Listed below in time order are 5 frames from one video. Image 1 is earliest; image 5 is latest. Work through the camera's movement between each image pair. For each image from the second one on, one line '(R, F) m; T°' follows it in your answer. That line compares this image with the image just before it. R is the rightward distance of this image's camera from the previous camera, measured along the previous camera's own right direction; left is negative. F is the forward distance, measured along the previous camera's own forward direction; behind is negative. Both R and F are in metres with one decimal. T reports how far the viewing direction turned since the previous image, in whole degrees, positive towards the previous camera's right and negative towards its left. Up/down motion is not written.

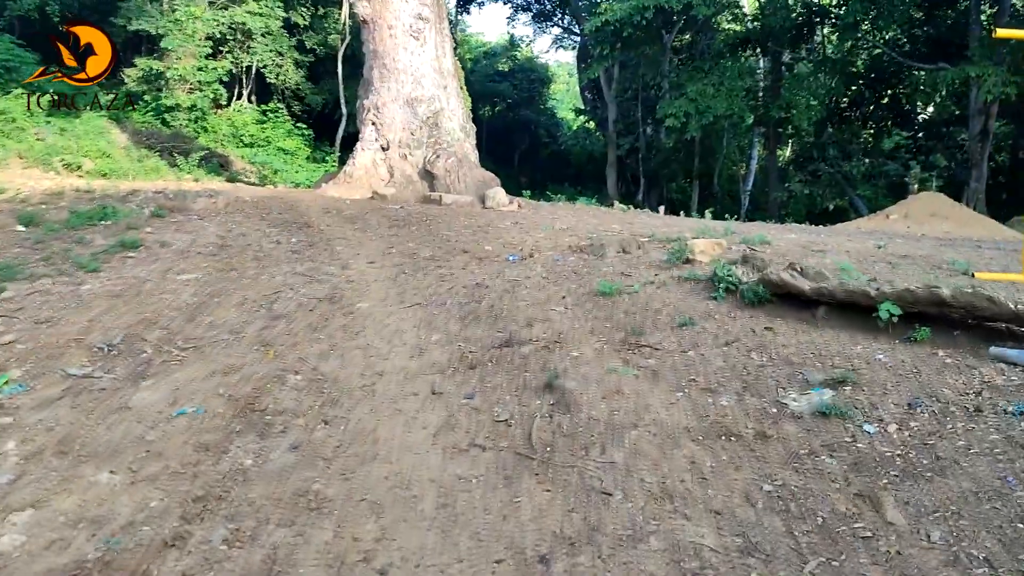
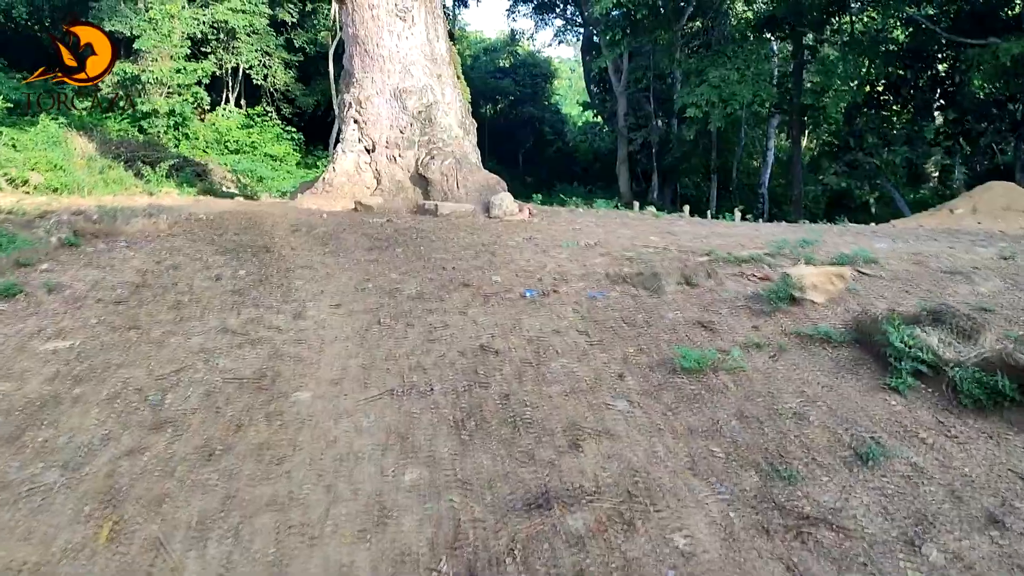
(-0.1, +1.6) m; 0°
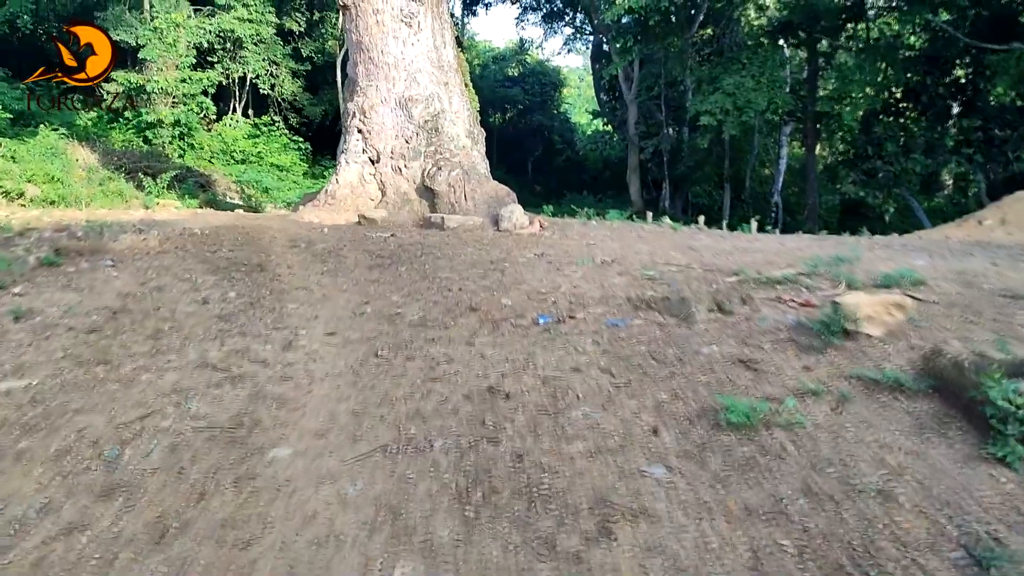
(0.0, +0.4) m; -1°
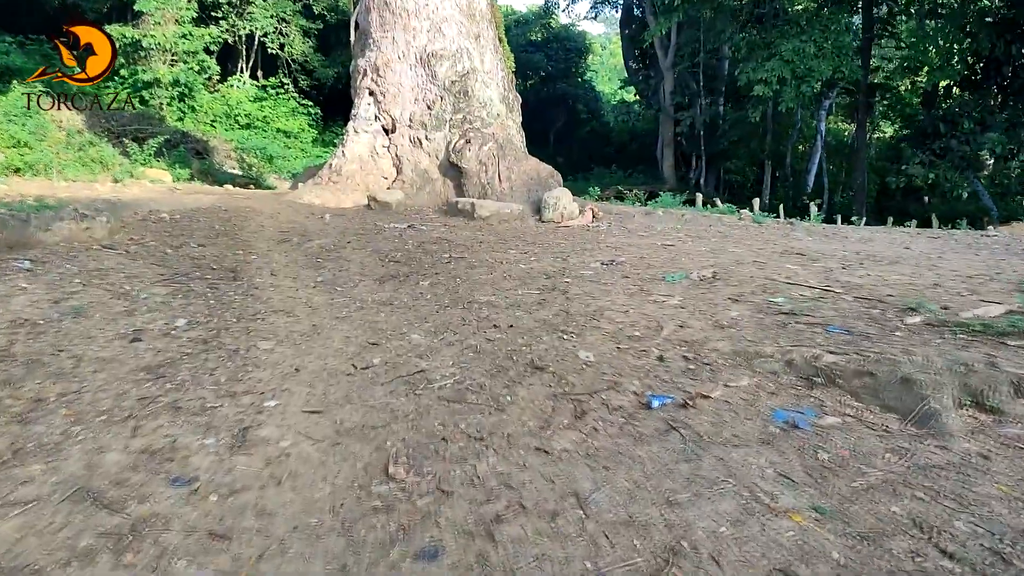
(-0.2, +1.5) m; -1°
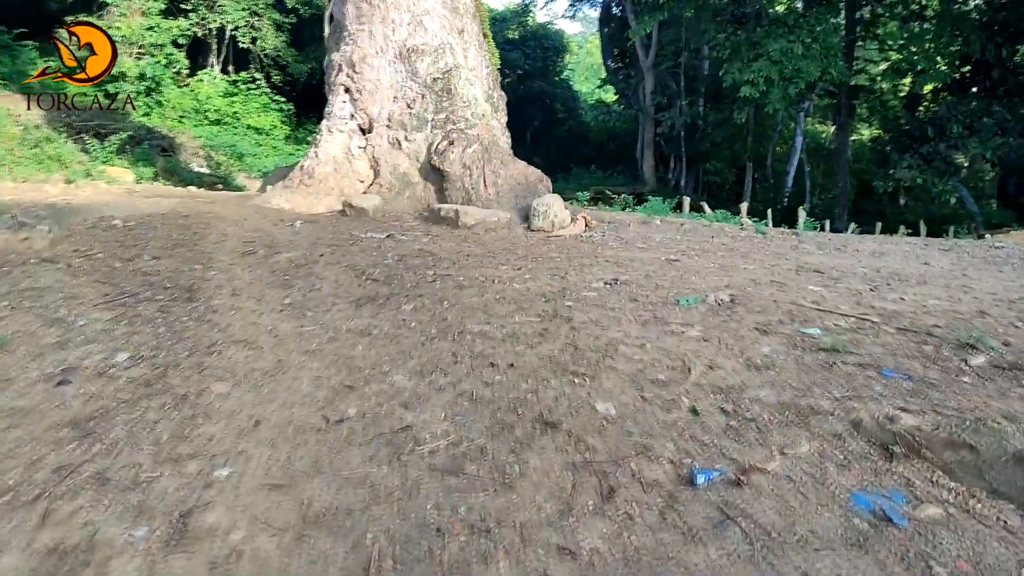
(-0.1, +0.5) m; +2°
